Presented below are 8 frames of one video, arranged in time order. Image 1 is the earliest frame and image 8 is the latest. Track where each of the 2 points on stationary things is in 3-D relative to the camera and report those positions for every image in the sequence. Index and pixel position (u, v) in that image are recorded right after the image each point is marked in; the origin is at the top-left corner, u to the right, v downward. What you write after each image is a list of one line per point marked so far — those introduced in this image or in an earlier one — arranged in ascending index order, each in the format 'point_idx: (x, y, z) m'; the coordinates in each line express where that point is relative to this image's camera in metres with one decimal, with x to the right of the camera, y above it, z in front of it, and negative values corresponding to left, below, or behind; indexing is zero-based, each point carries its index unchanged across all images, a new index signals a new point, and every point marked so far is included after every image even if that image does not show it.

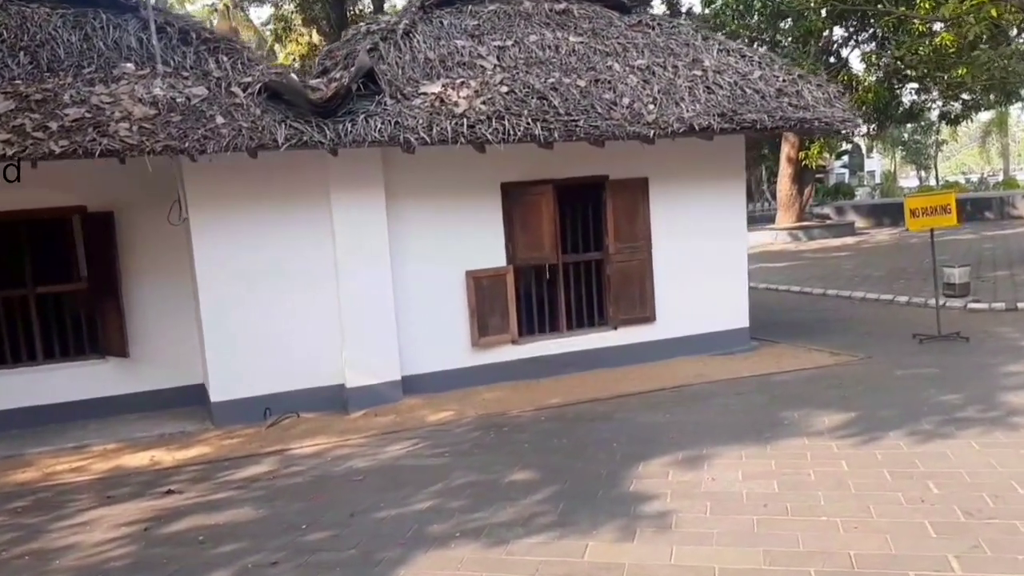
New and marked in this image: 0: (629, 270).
0: (+1.0, +0.1, +8.1) m
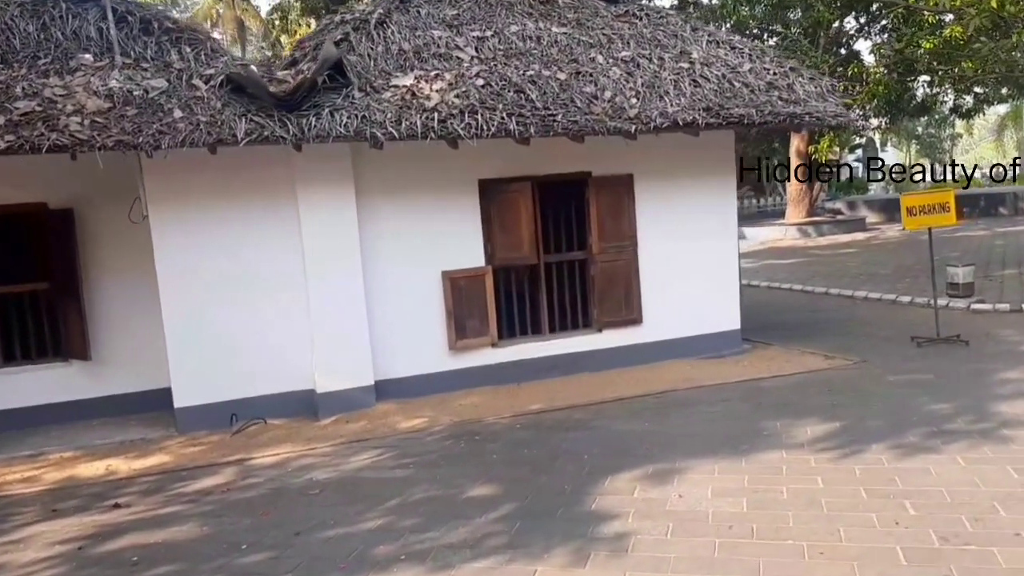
0: (+0.8, +0.1, +7.9) m
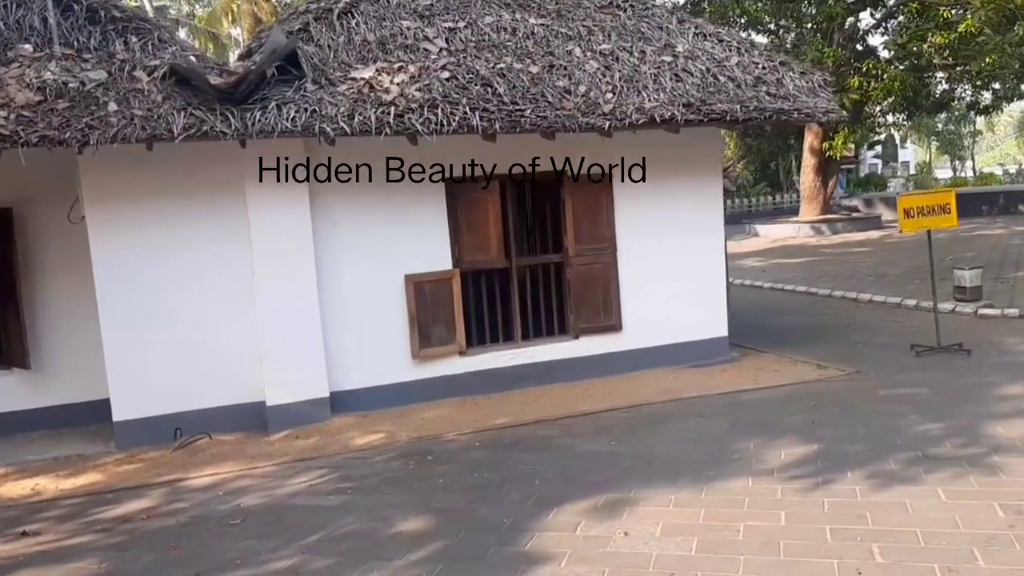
0: (+0.6, +0.1, +7.4) m
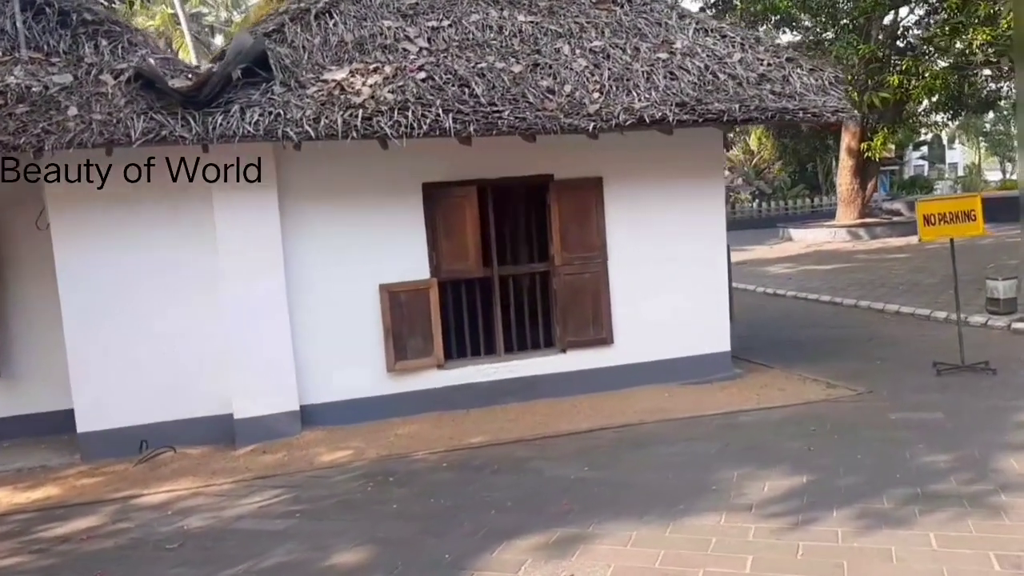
0: (+0.5, 0.0, +7.0) m
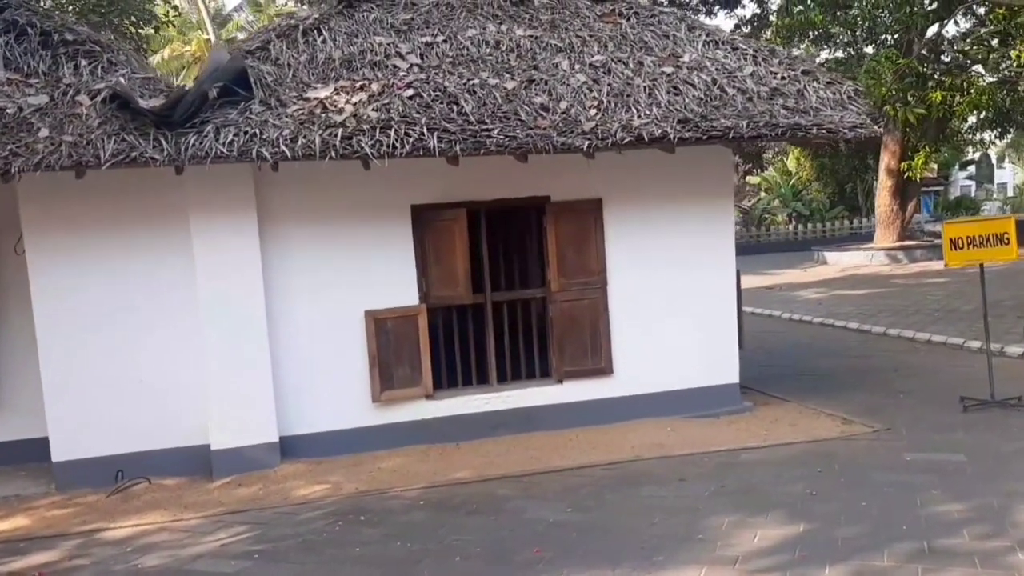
0: (+0.5, -0.2, +6.6) m
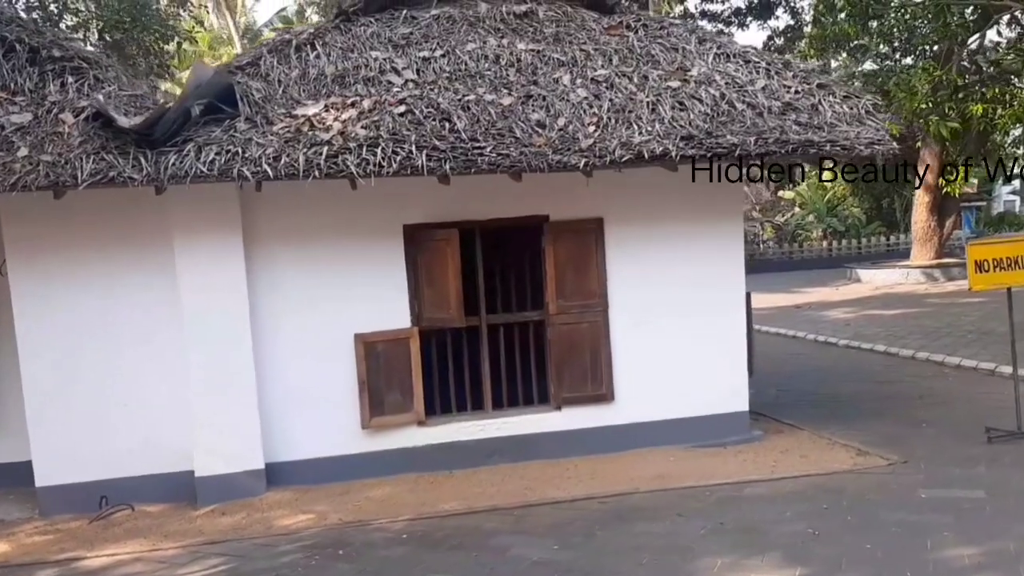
0: (+0.4, -0.3, +6.4) m
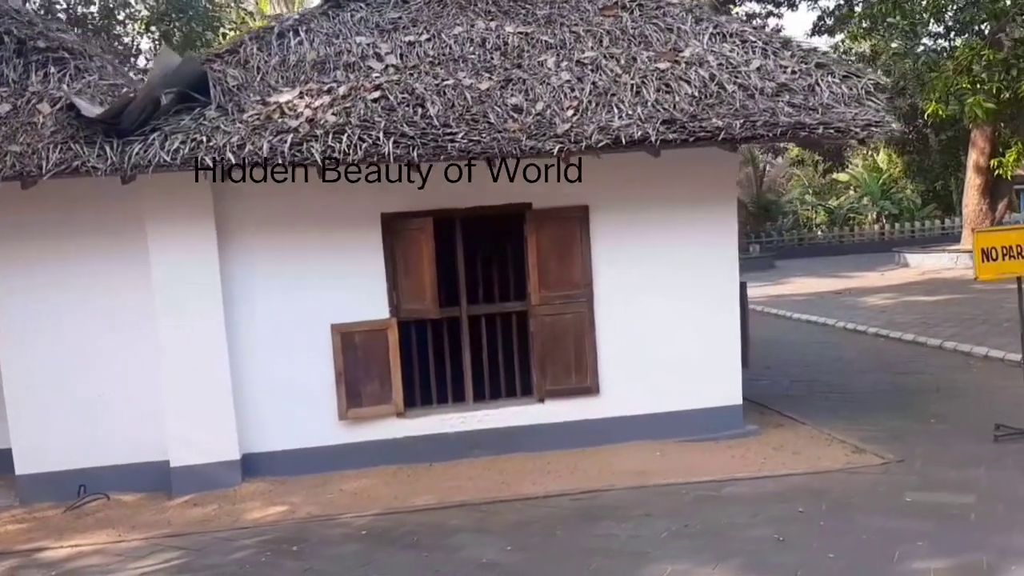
0: (+0.3, -0.3, +6.2) m
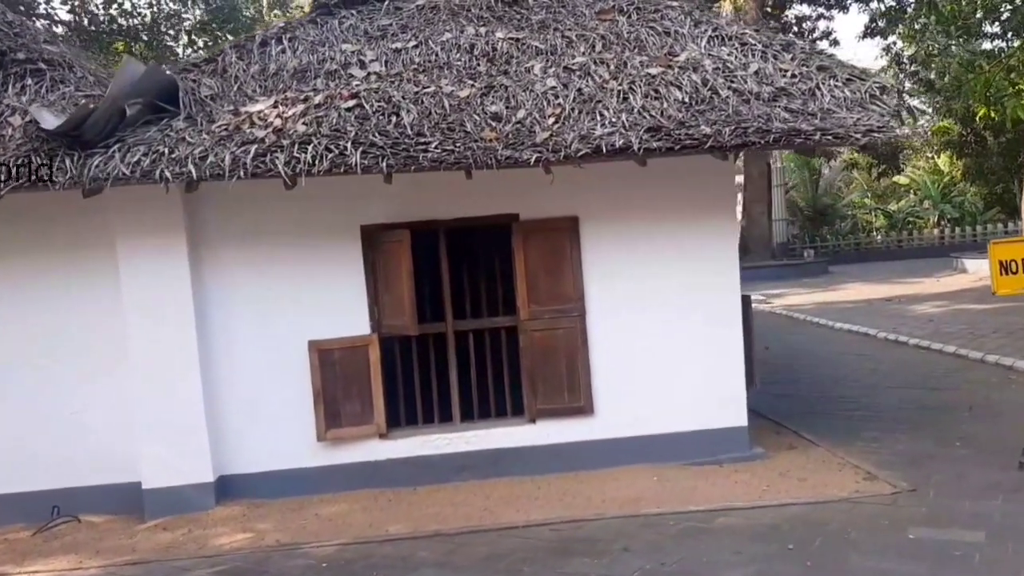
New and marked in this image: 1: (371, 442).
0: (+0.2, -0.4, +5.9) m
1: (-0.9, -1.0, +5.9) m
